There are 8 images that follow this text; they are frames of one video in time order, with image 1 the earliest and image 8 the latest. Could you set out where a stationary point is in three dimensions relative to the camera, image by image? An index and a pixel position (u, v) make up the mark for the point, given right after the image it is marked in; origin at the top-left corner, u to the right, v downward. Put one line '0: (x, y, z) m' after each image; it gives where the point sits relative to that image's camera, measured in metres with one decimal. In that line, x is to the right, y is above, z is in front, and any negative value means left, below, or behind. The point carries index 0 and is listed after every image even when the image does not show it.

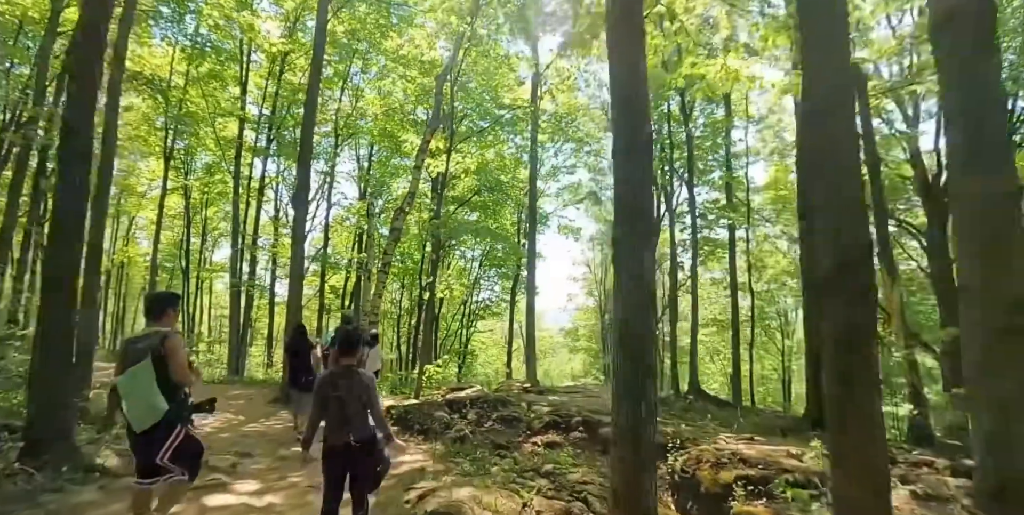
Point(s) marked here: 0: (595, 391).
0: (+1.8, -2.9, +13.1) m
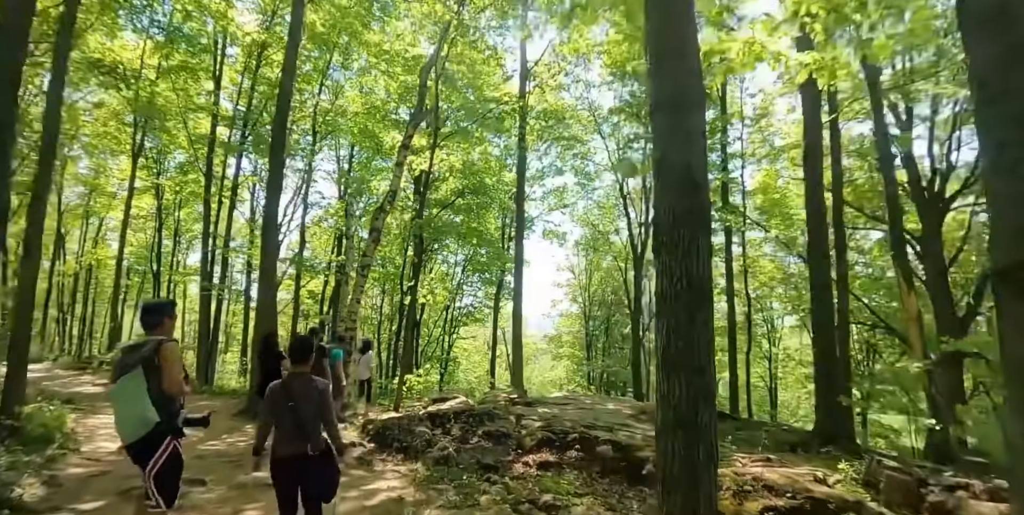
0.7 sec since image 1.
0: (+1.5, -2.9, +12.3) m
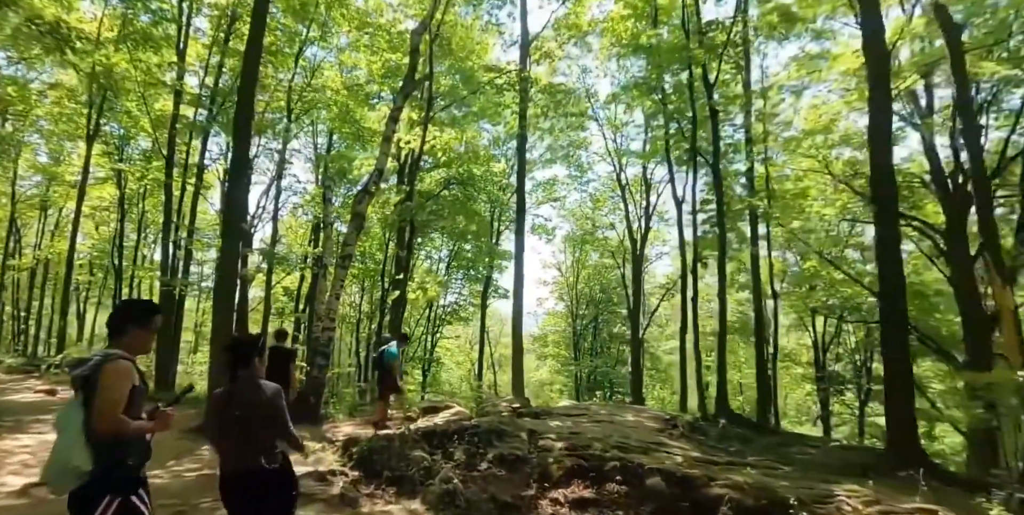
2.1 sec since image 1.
0: (+1.6, -2.8, +10.8) m
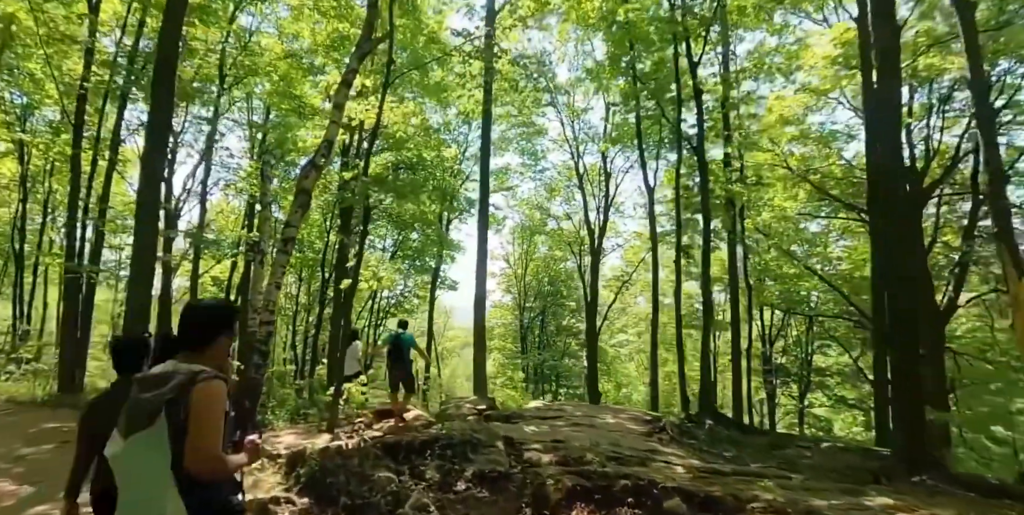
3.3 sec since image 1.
0: (+1.1, -2.5, +9.8) m
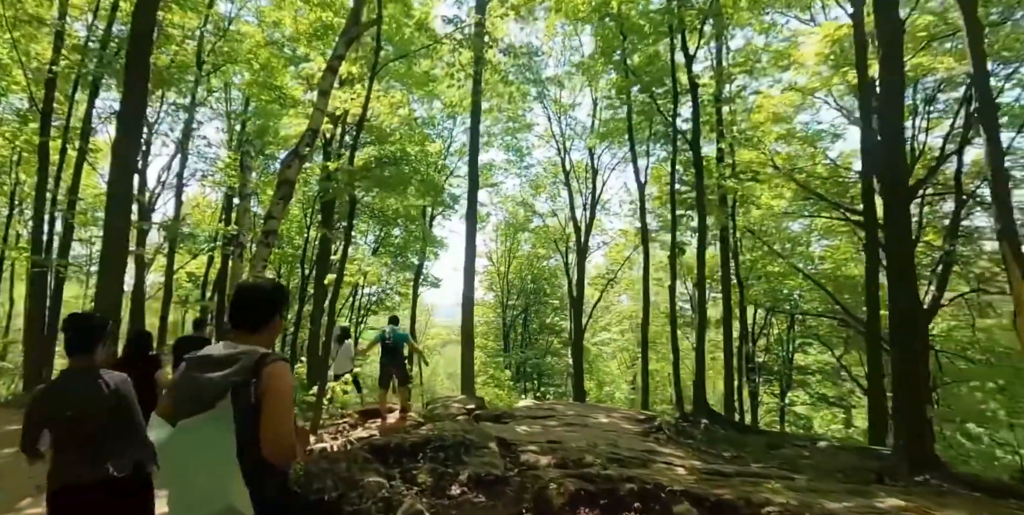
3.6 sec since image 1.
0: (+0.9, -2.5, +9.5) m
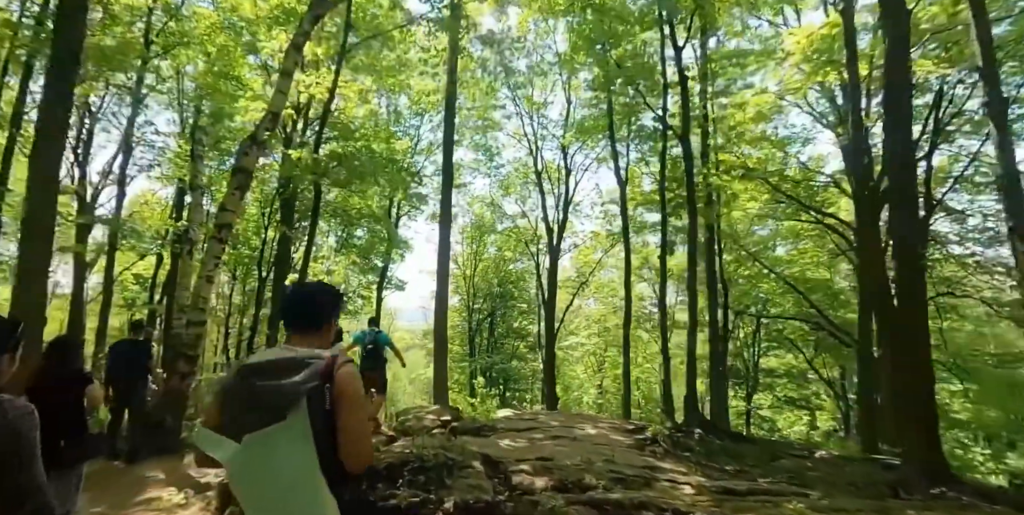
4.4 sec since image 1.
0: (+0.7, -2.4, +8.8) m
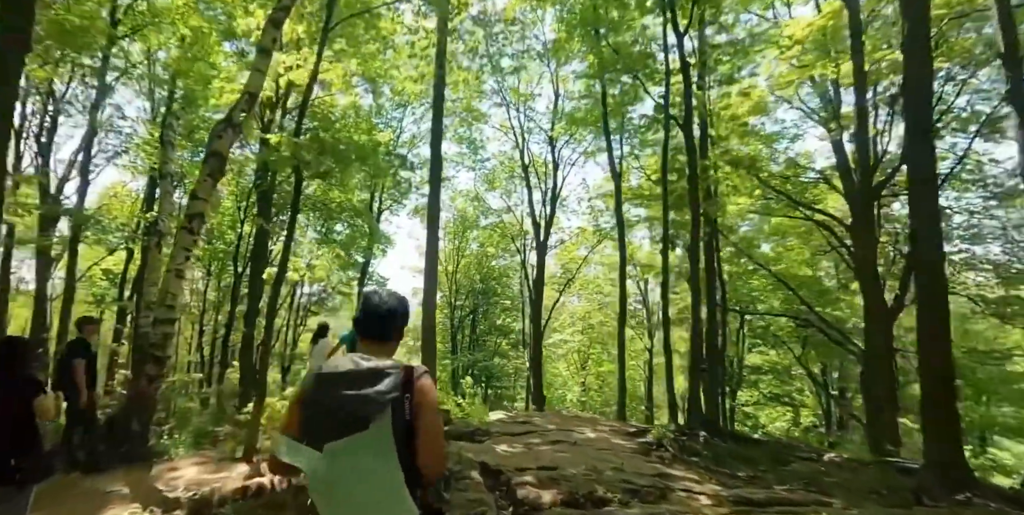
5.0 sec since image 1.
0: (+0.6, -2.3, +8.3) m
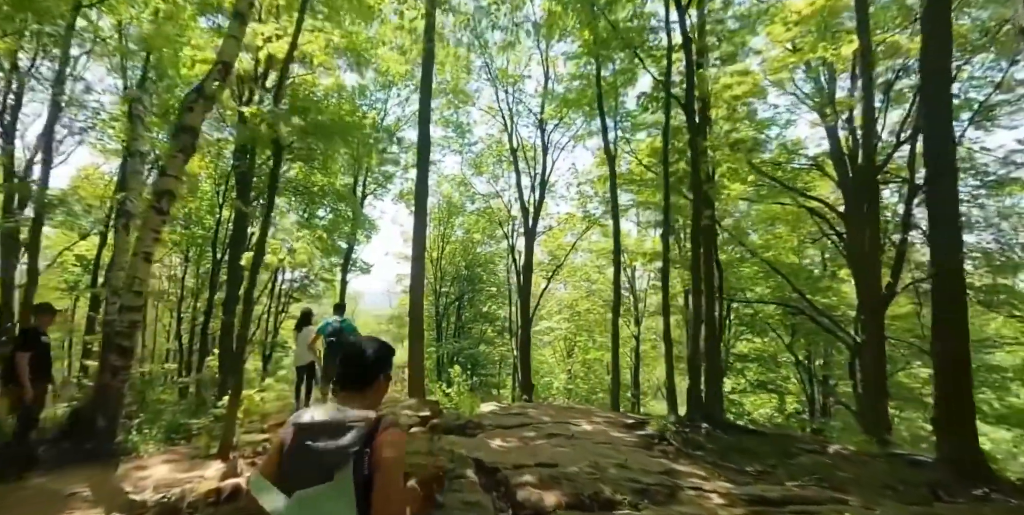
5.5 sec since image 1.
0: (+0.5, -2.1, +7.9) m
